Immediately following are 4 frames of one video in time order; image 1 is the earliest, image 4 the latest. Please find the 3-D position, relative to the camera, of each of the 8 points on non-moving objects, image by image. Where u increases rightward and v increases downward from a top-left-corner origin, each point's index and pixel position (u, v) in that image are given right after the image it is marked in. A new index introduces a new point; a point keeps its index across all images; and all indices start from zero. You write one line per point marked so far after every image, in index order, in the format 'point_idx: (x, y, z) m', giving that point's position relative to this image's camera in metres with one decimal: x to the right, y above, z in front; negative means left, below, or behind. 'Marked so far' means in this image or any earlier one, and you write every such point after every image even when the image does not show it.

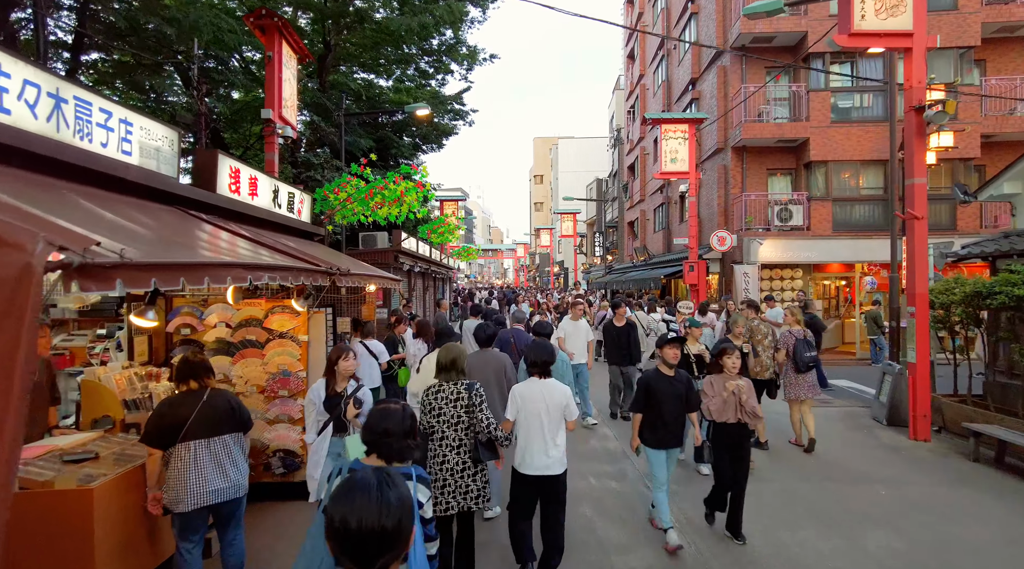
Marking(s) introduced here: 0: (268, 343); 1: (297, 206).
0: (-2.3, -0.6, +6.2) m
1: (-3.0, +1.1, +9.0) m
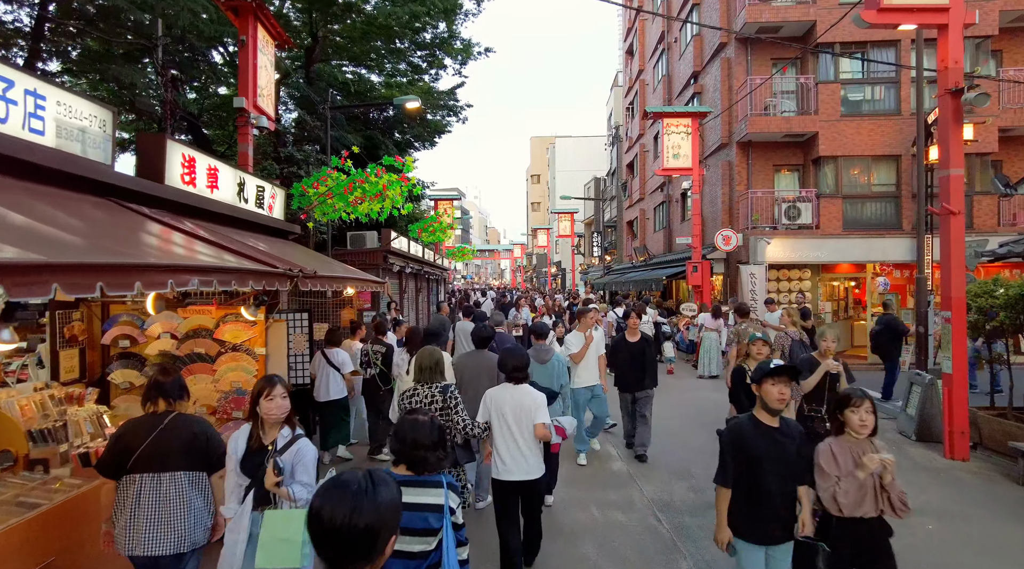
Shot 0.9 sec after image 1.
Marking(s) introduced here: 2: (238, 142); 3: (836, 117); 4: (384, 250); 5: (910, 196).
0: (-2.4, -0.6, +5.4) m
1: (-3.1, +1.0, +8.2) m
2: (-4.2, +2.2, +10.0) m
3: (+8.0, +4.1, +16.2) m
4: (-3.2, +0.9, +16.2) m
5: (+9.8, +2.2, +16.0) m
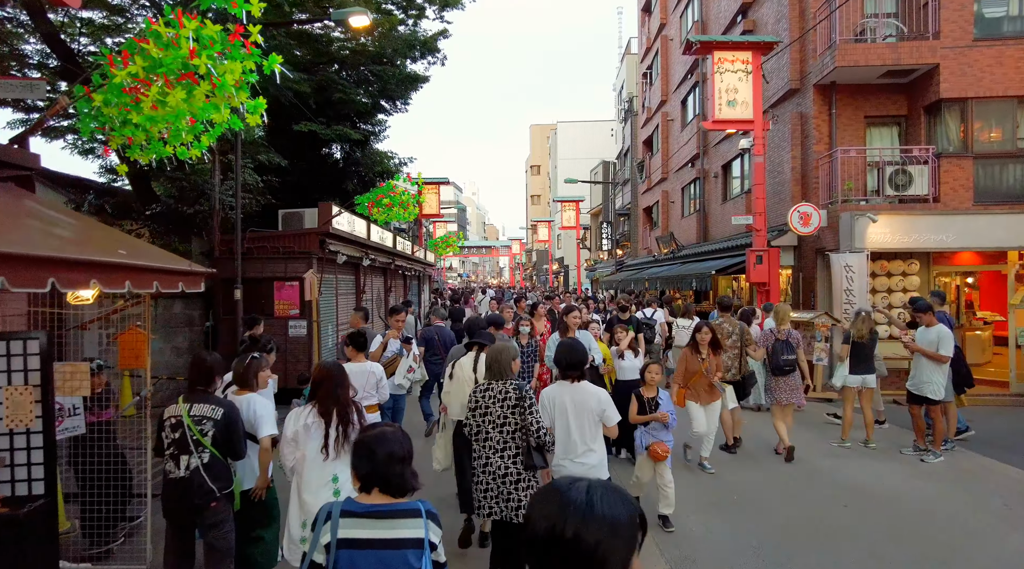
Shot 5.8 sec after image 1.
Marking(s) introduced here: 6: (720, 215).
0: (-2.5, -0.6, +0.5) m
1: (-3.2, +1.1, +3.3) m
2: (-4.3, +2.2, +5.2) m
3: (+7.9, +4.2, +11.3) m
4: (-3.3, +0.9, +11.4) m
5: (+9.6, +2.2, +11.2) m
6: (+5.4, +1.8, +17.2) m
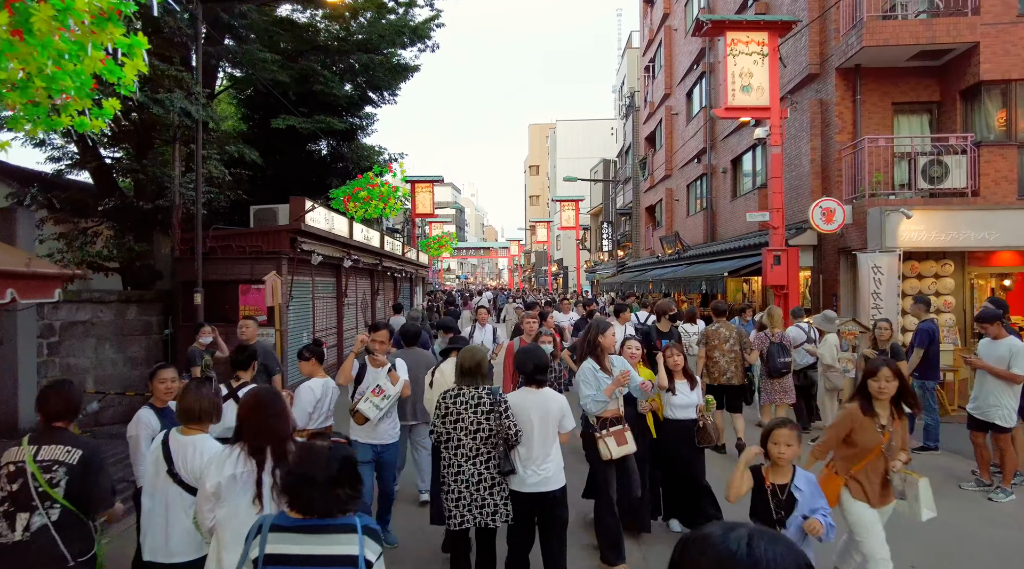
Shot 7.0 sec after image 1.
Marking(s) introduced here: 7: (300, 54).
0: (-2.6, -0.6, -0.6) m
1: (-3.3, +1.1, +2.2) m
2: (-4.5, +2.2, +4.0) m
3: (+7.7, +4.1, +10.2) m
4: (-3.4, +0.9, +10.2) m
5: (+9.5, +2.2, +10.0) m
6: (+5.3, +1.8, +16.0) m
7: (-5.2, +5.6, +15.9) m
